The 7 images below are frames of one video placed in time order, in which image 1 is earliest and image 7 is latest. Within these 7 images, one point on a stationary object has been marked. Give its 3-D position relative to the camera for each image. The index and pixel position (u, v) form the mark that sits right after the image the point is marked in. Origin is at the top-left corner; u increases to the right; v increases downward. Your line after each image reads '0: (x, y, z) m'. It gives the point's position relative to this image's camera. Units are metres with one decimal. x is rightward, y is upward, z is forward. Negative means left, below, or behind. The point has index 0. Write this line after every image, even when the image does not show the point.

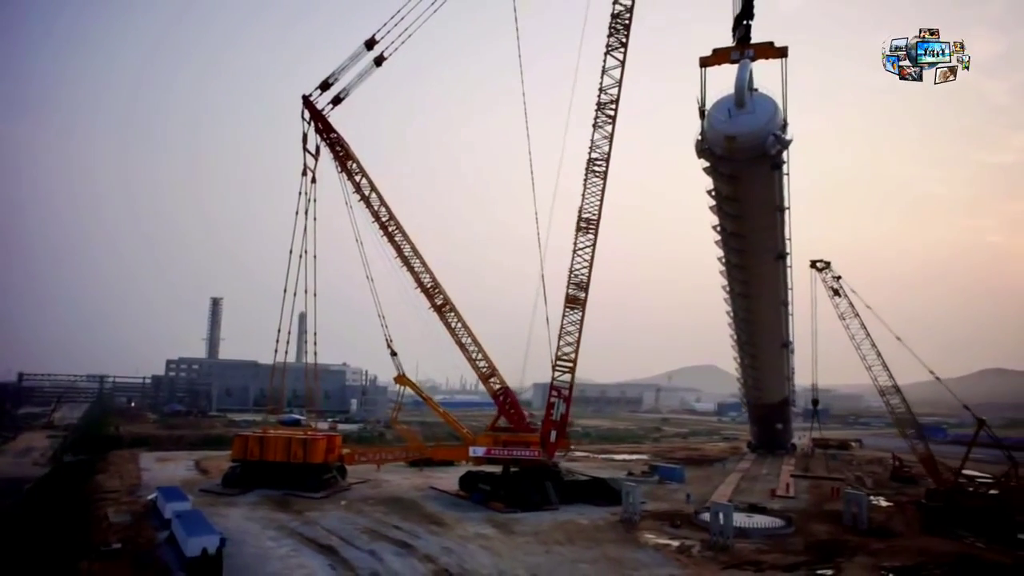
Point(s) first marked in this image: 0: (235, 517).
0: (-7.9, -6.5, +18.9) m
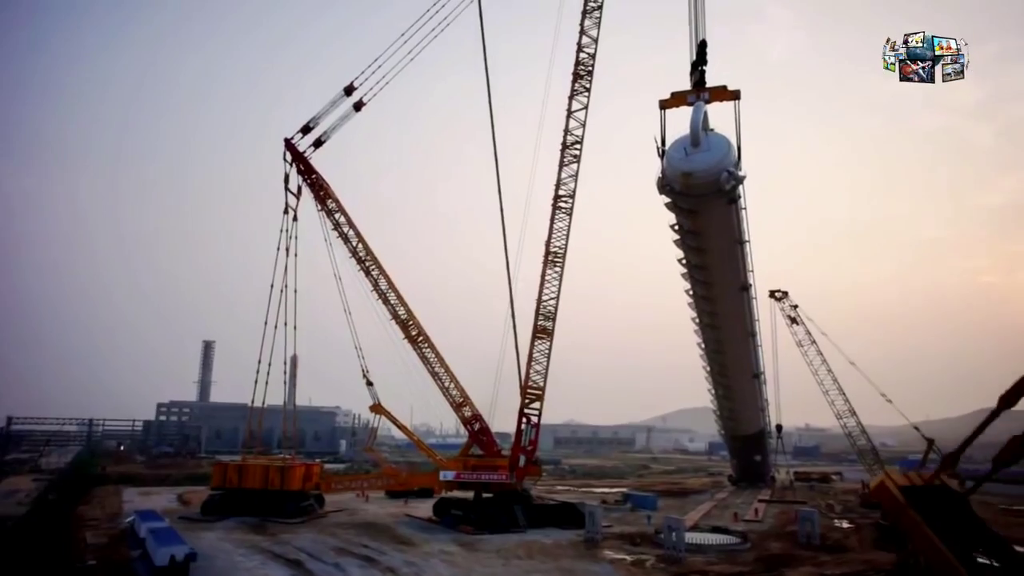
0: (-9.0, -7.4, +19.6) m
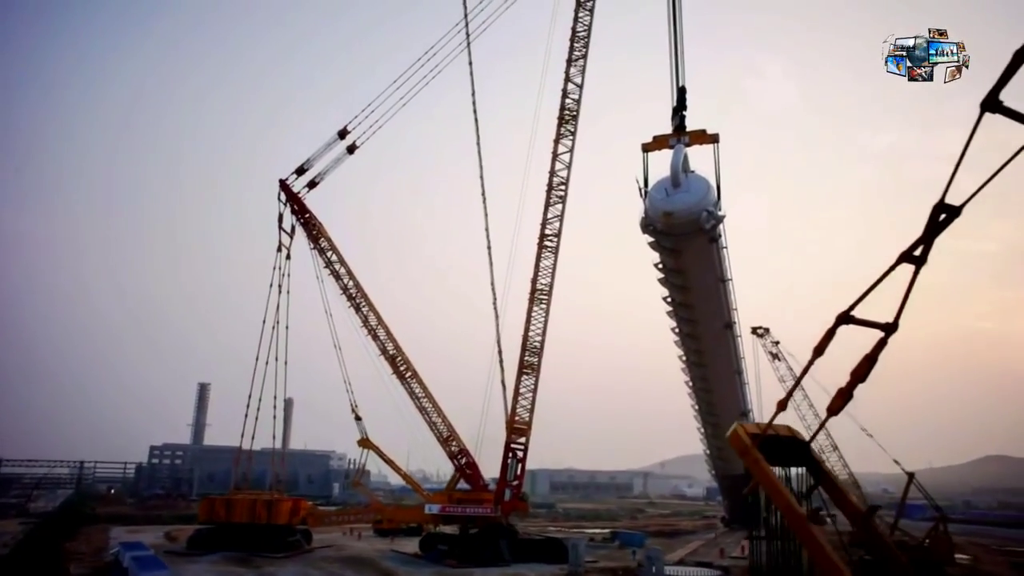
0: (-9.5, -8.4, +19.6) m
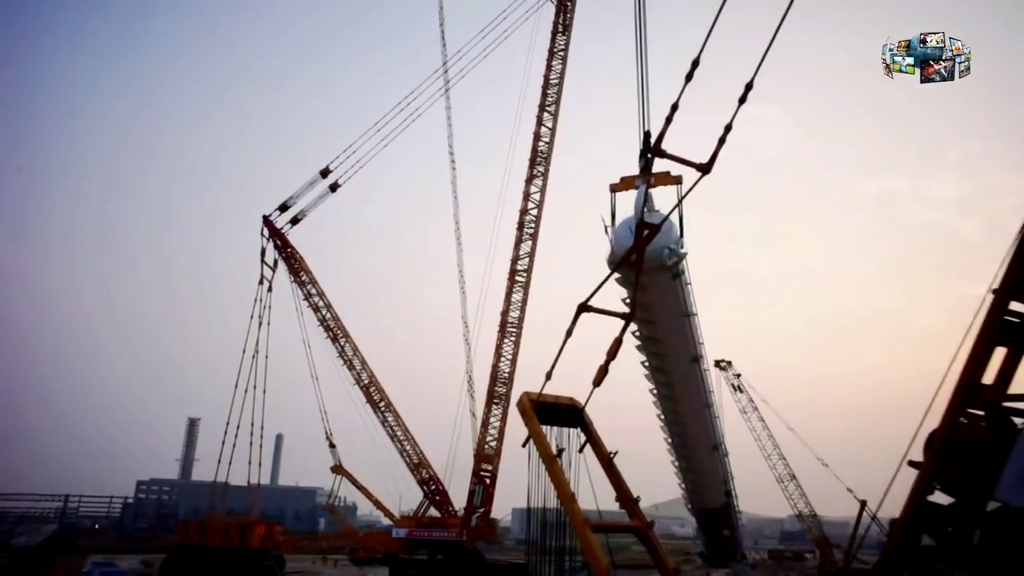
0: (-10.8, -9.2, +20.3) m
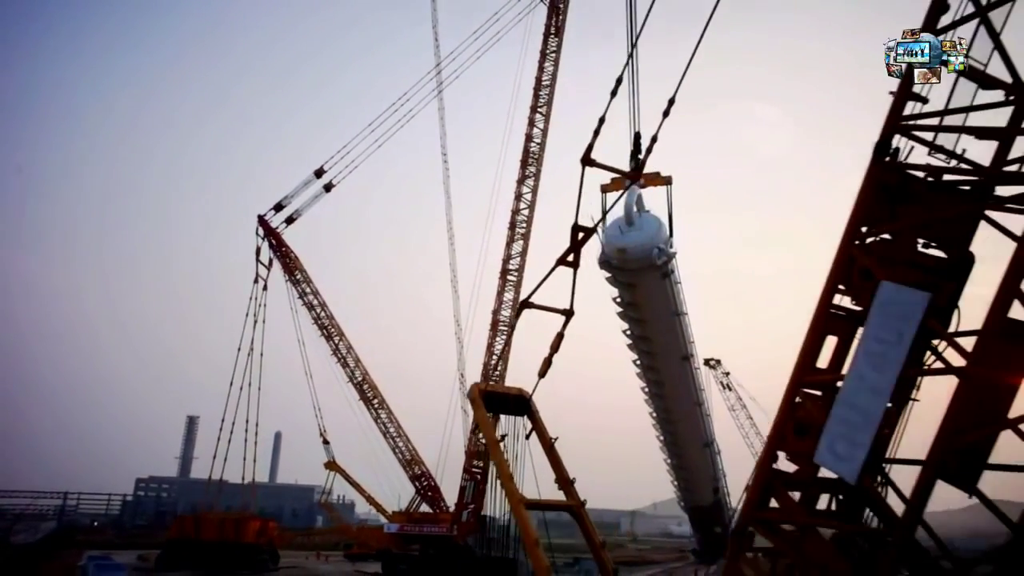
0: (-11.1, -9.2, +20.7) m
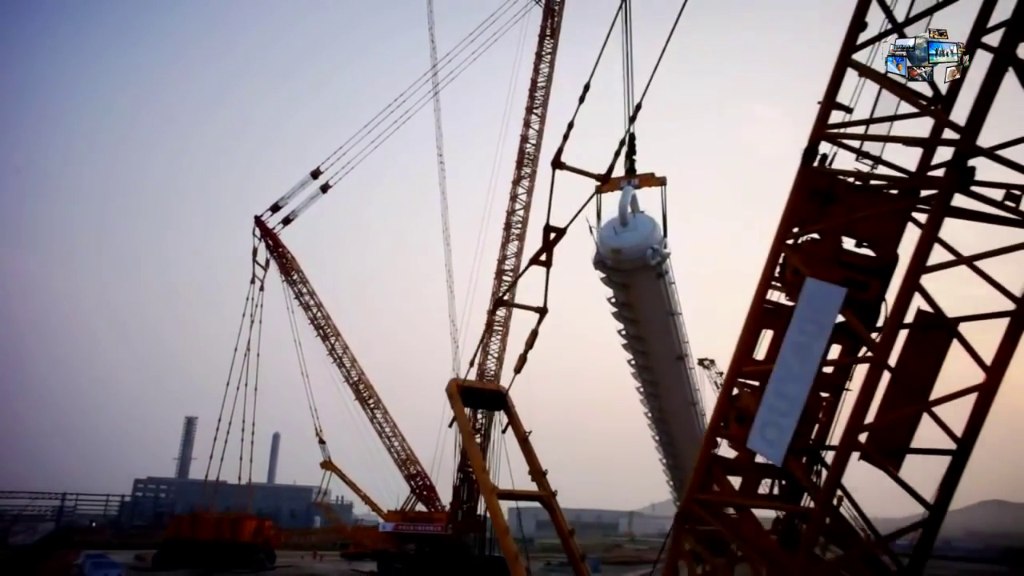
0: (-11.3, -9.2, +20.8) m
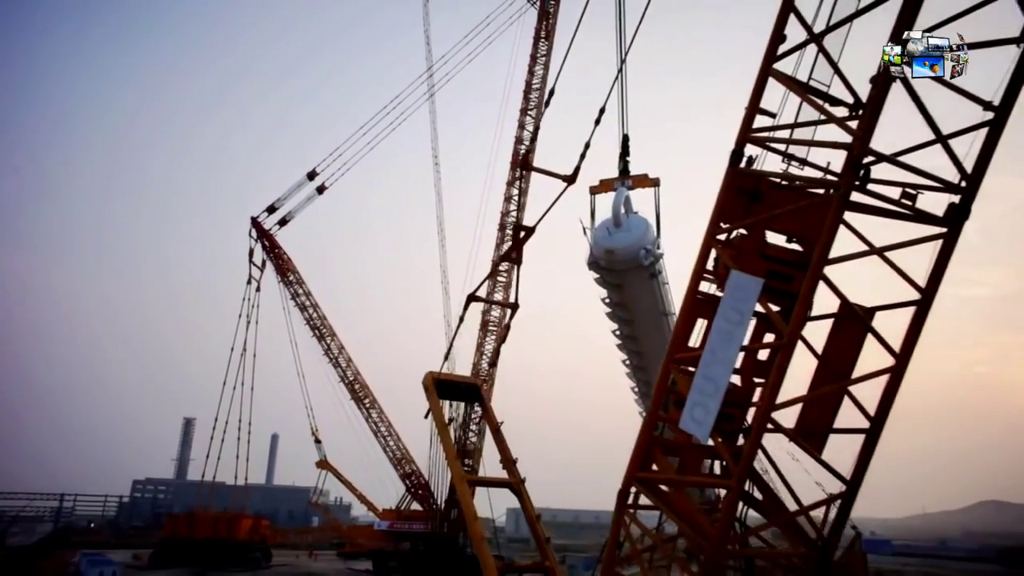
0: (-11.6, -9.2, +21.0) m
